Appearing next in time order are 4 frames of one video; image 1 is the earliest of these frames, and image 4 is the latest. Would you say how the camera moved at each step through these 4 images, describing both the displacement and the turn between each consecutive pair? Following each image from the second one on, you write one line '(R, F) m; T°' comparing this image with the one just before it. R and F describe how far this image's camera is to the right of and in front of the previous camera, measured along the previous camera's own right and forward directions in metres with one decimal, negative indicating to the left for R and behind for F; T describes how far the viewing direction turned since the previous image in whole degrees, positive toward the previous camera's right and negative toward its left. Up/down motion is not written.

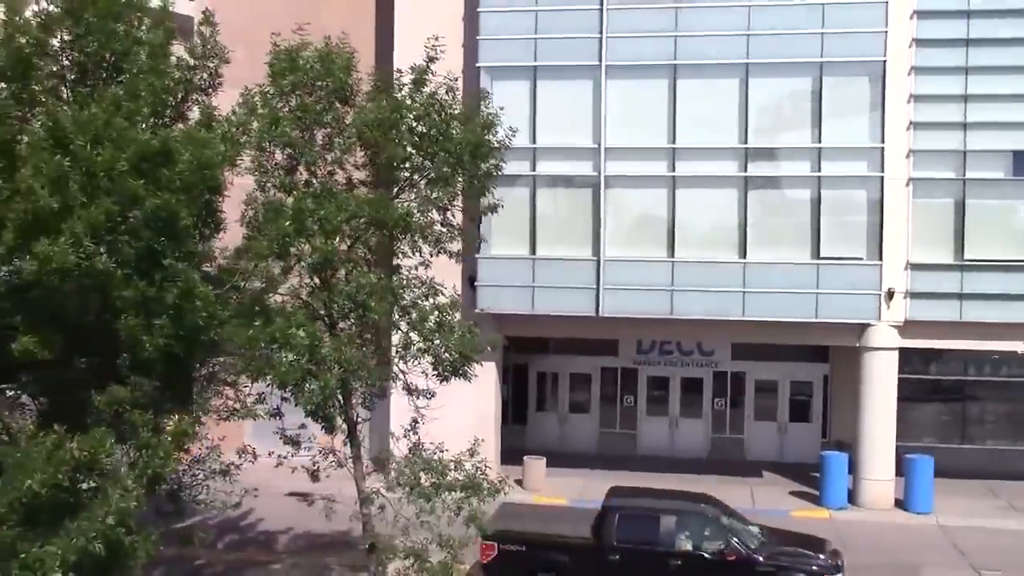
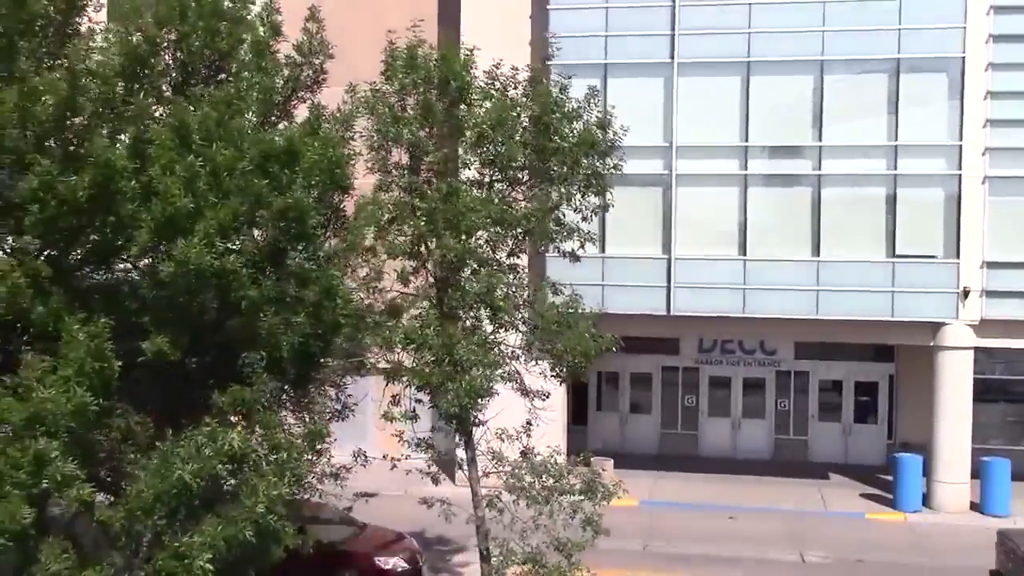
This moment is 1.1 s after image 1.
(-0.7, +0.1) m; -1°
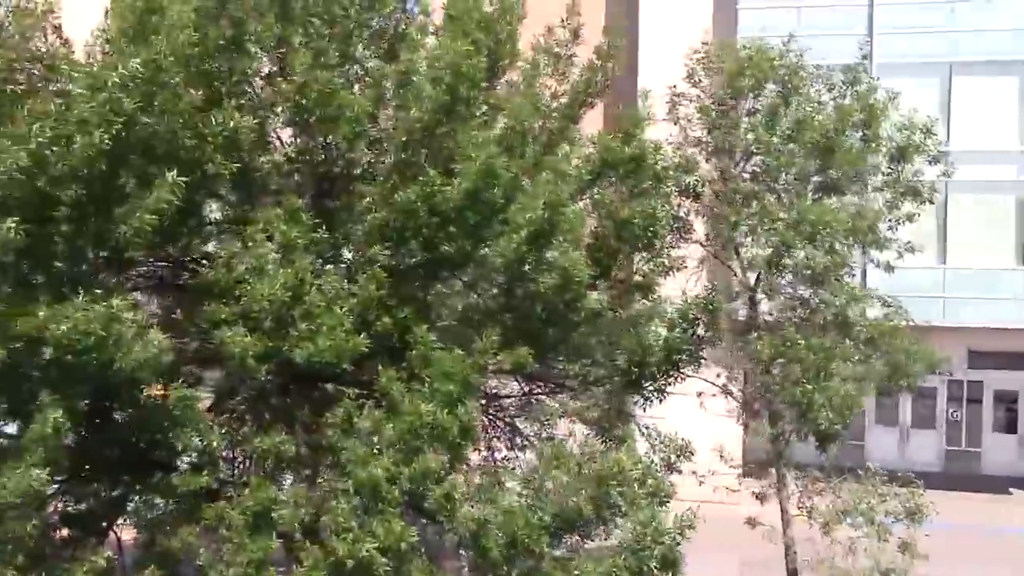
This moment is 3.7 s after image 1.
(-1.9, +0.2) m; -3°
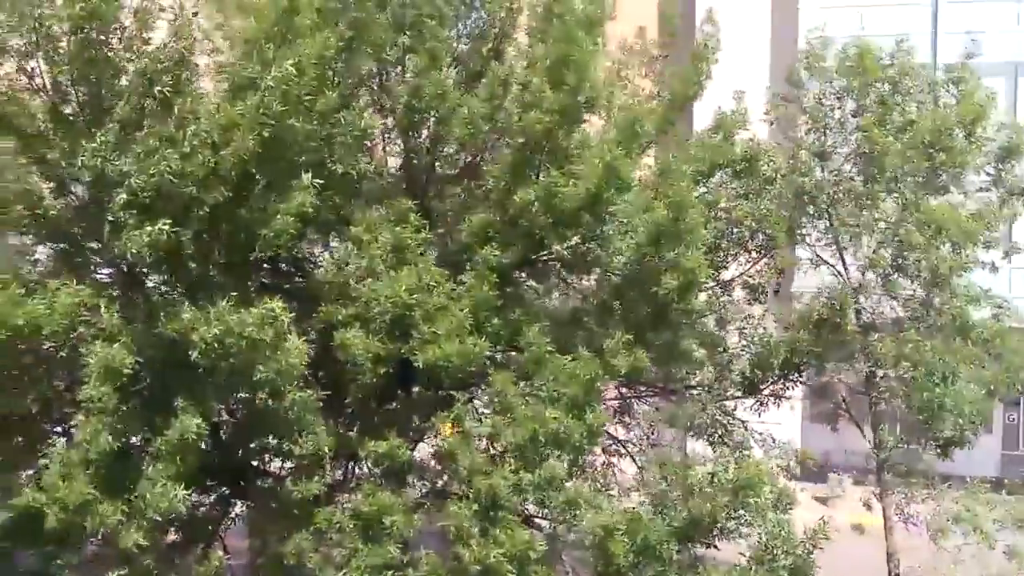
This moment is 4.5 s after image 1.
(-0.6, +0.1) m; -1°
